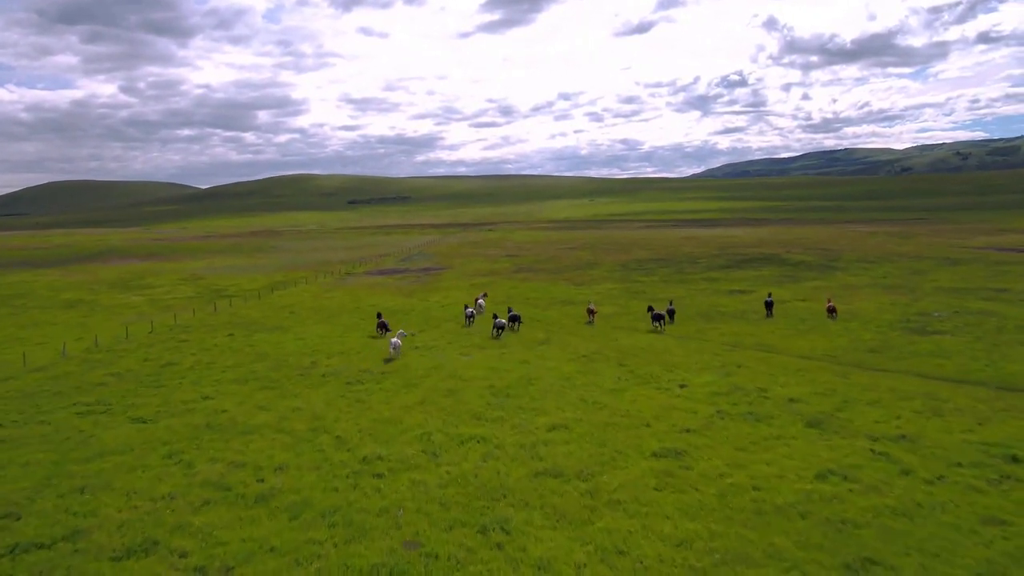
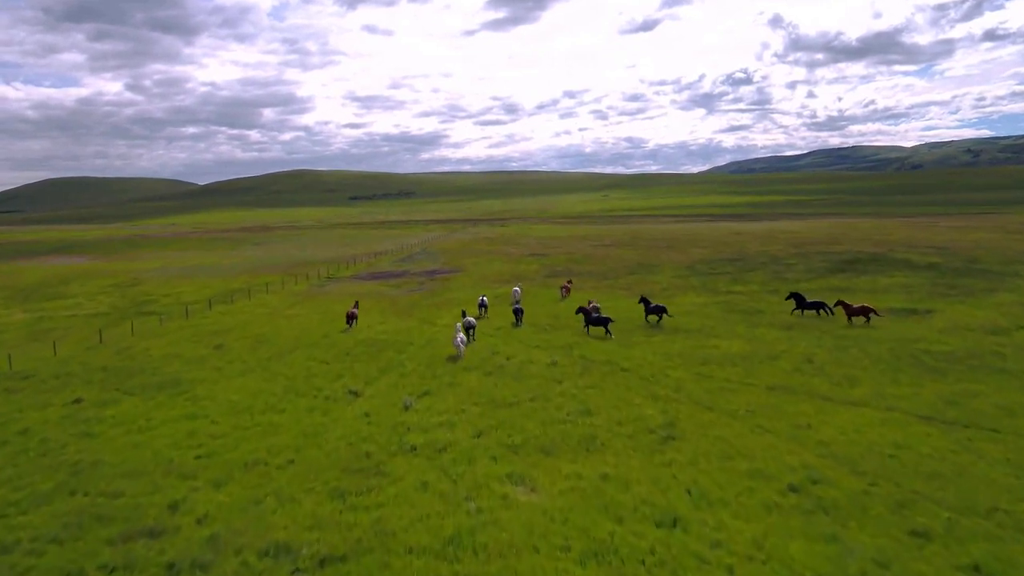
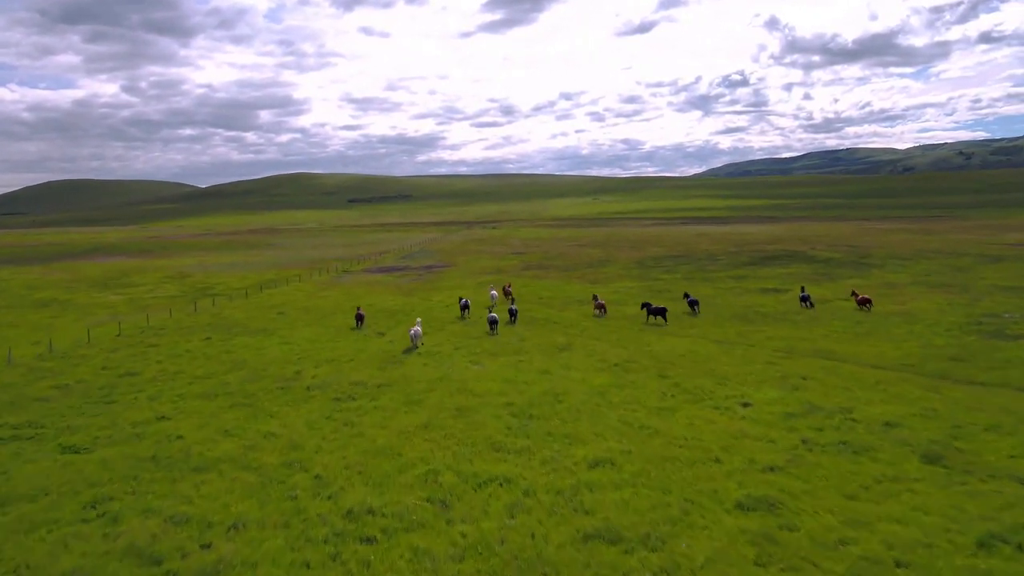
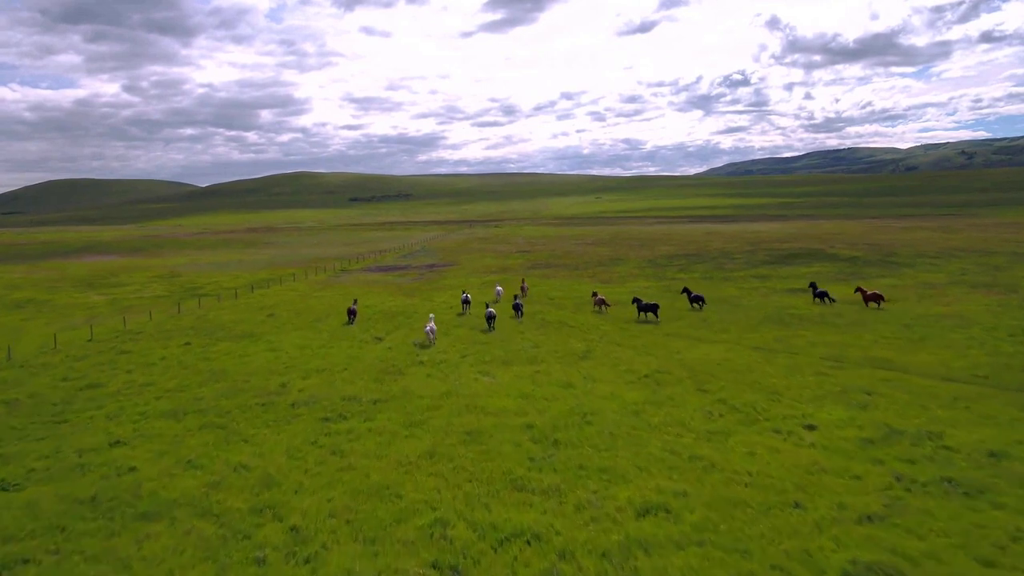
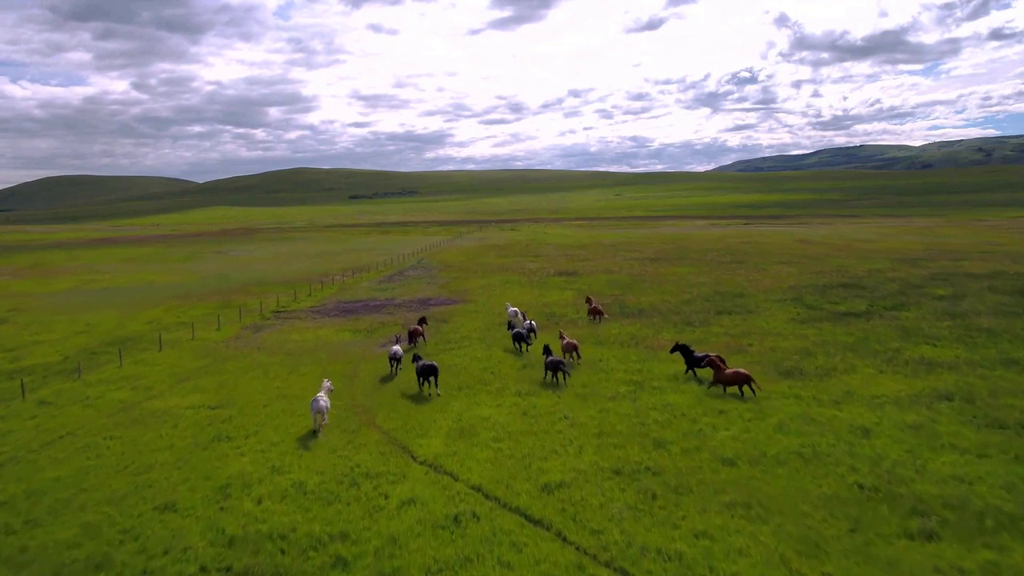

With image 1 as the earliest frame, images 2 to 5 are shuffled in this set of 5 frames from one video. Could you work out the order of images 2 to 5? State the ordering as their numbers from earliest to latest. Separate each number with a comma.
3, 4, 2, 5
